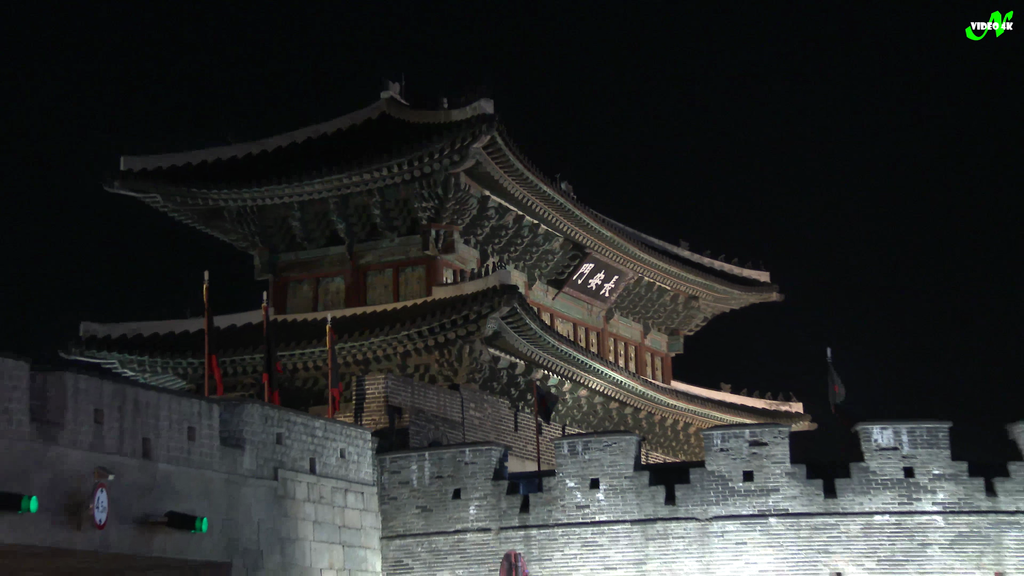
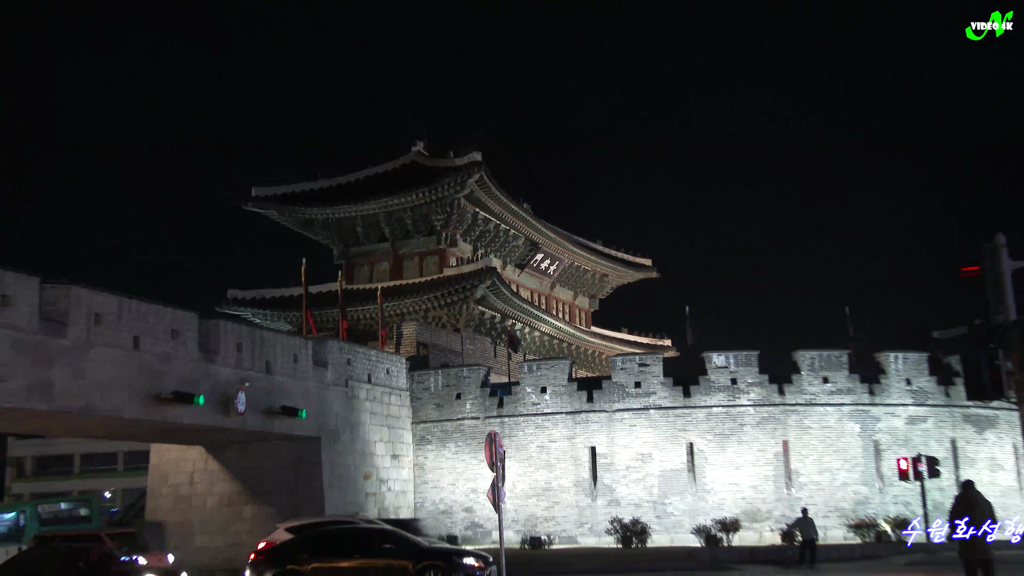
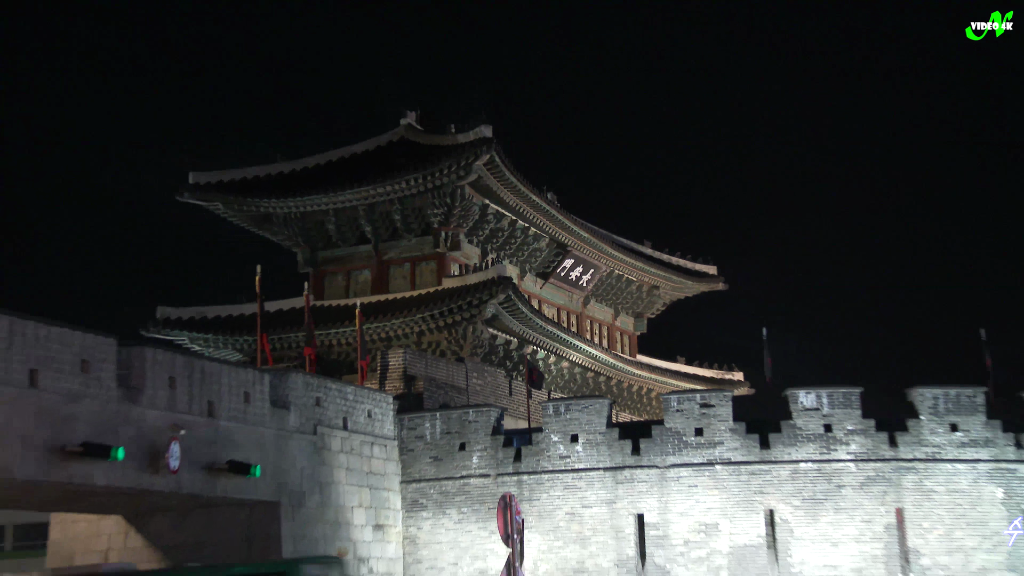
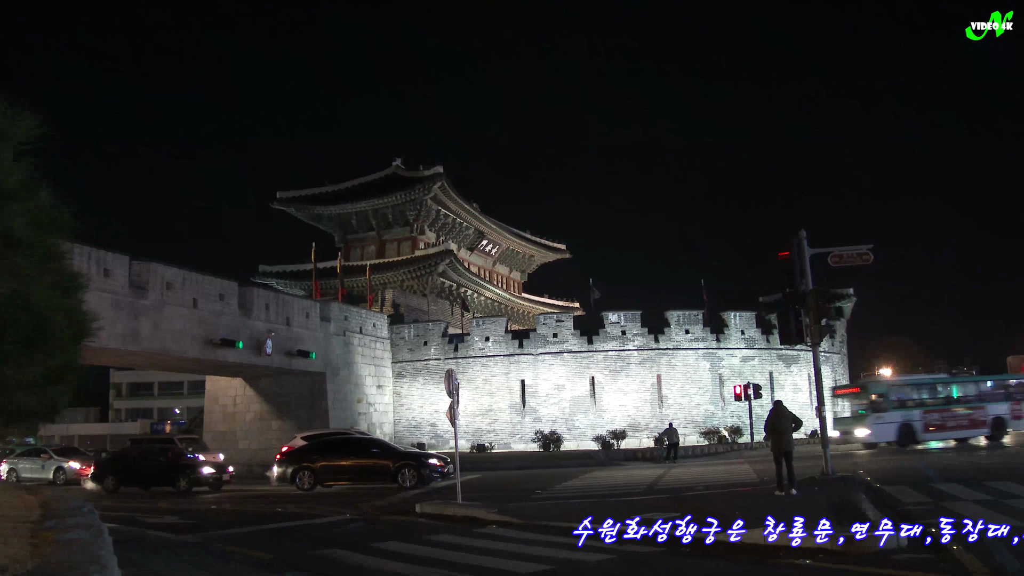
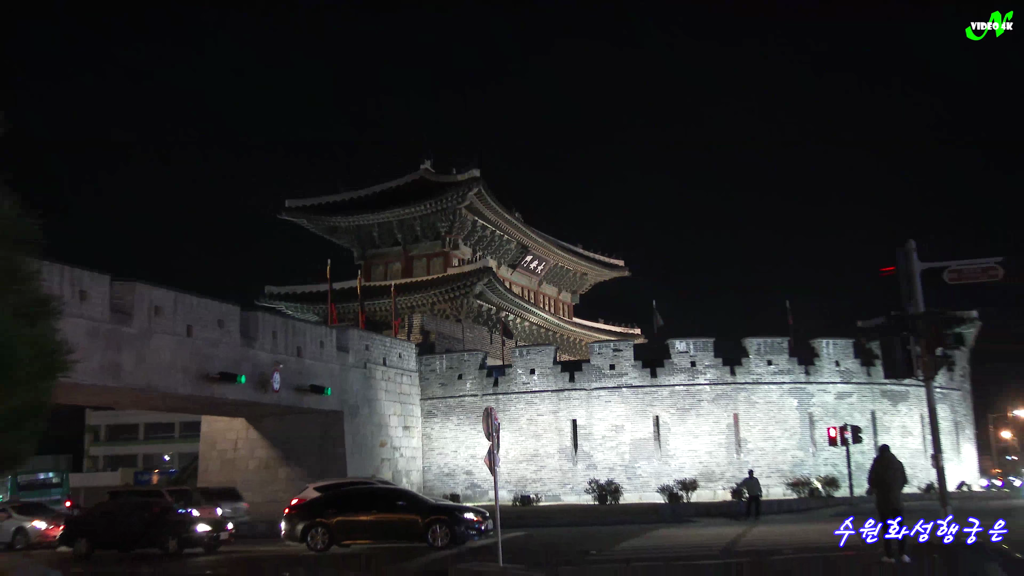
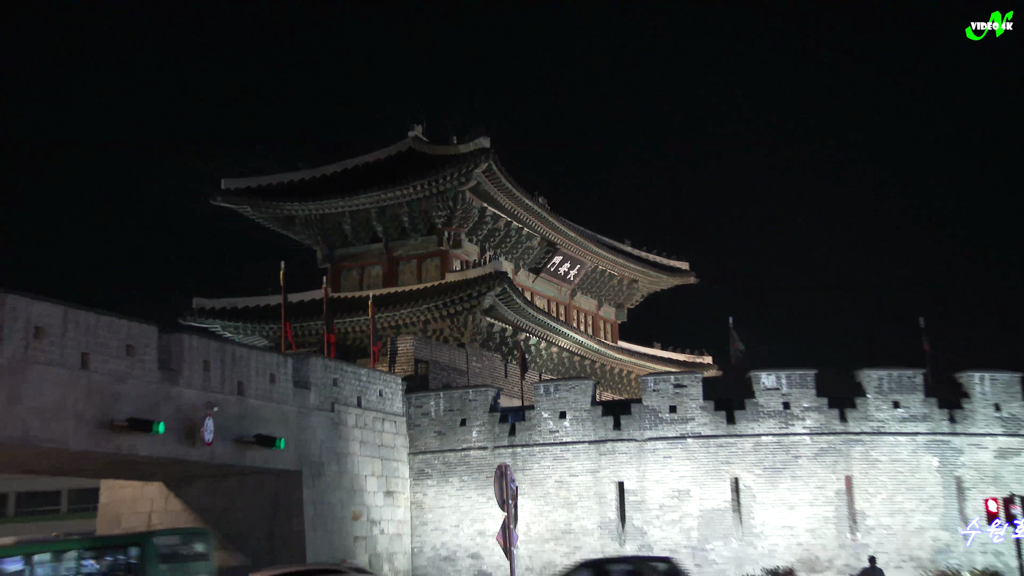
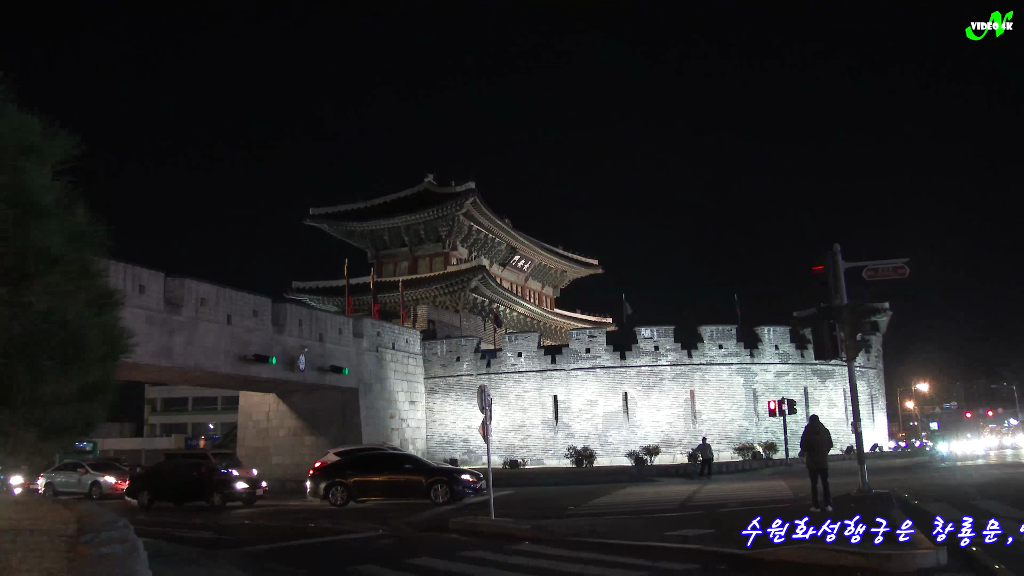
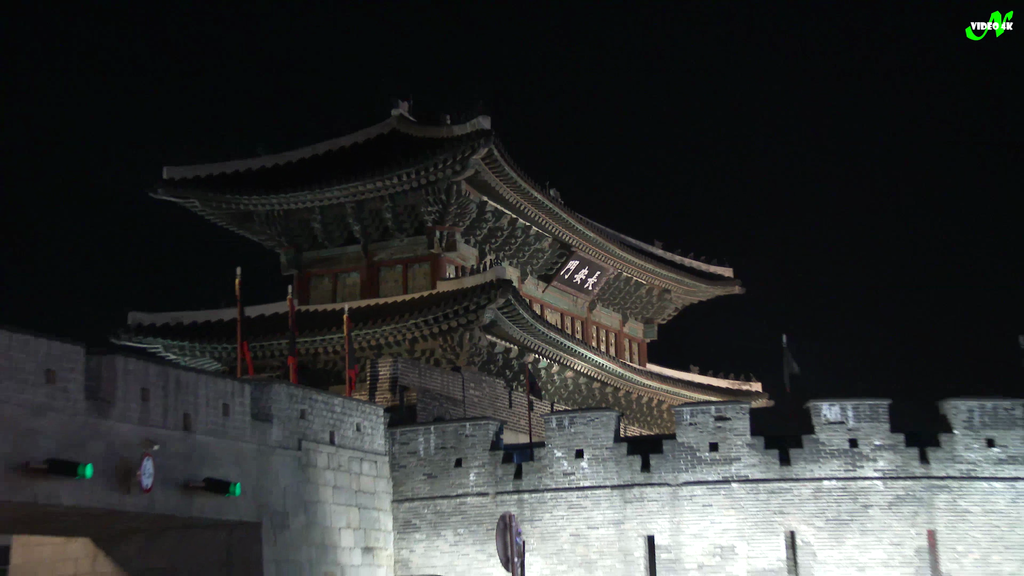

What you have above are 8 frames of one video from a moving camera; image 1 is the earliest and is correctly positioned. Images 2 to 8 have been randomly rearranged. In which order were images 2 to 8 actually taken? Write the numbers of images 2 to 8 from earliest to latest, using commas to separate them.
8, 3, 6, 2, 5, 7, 4
